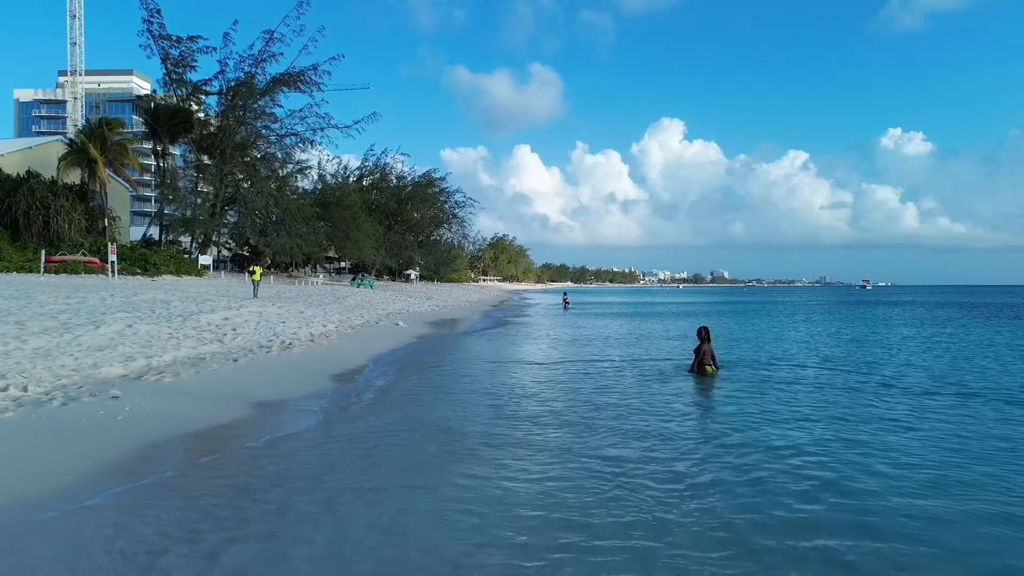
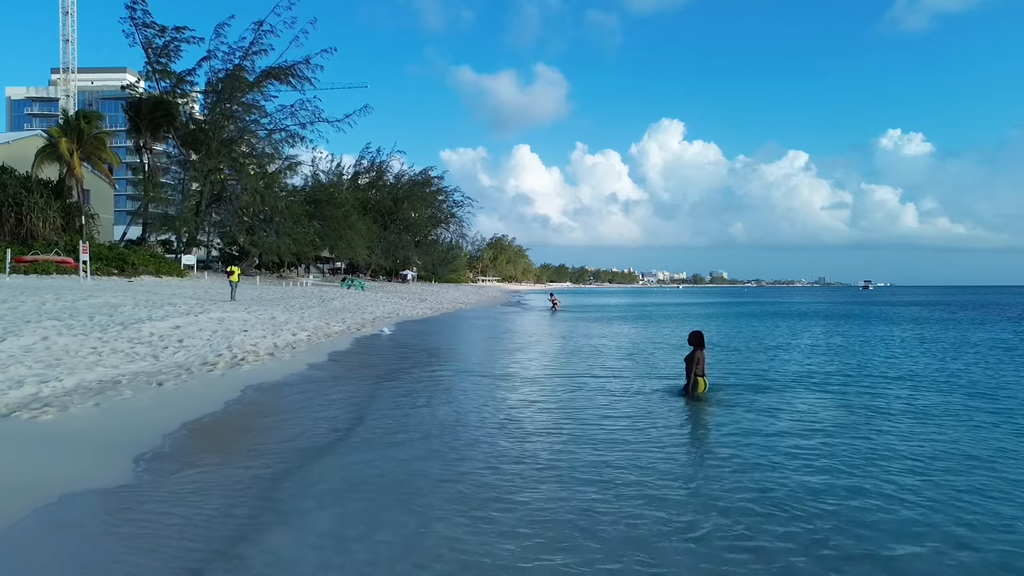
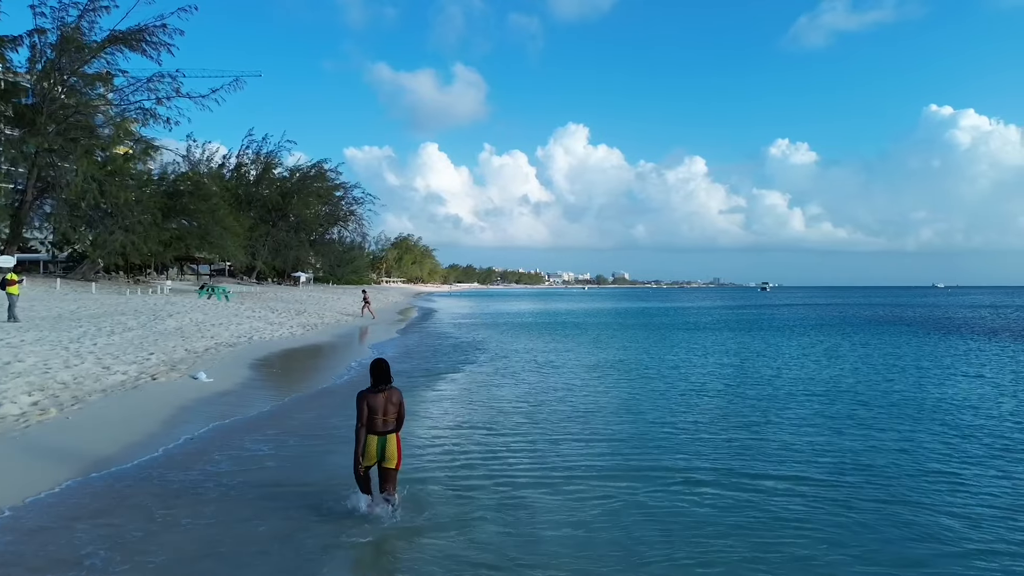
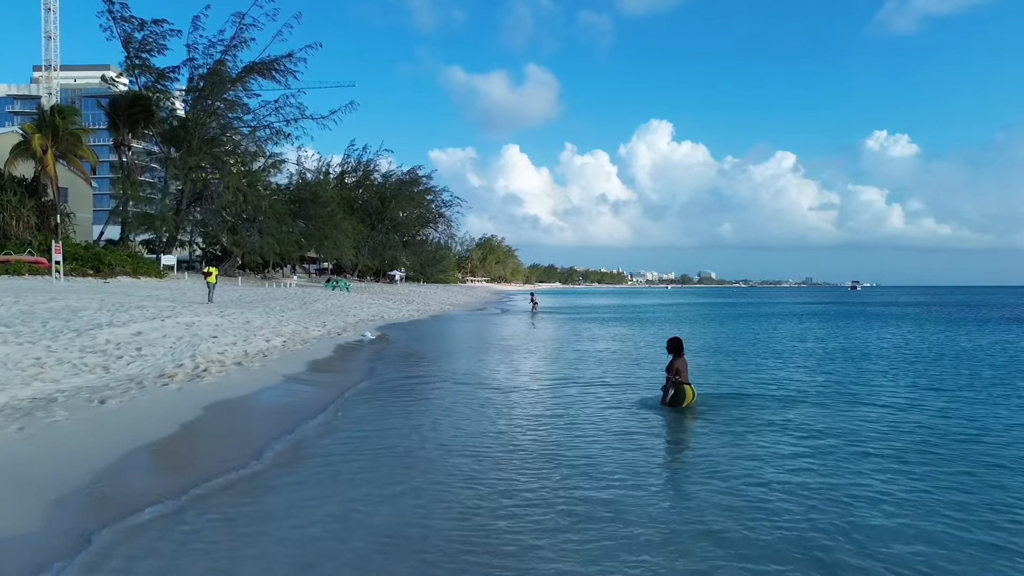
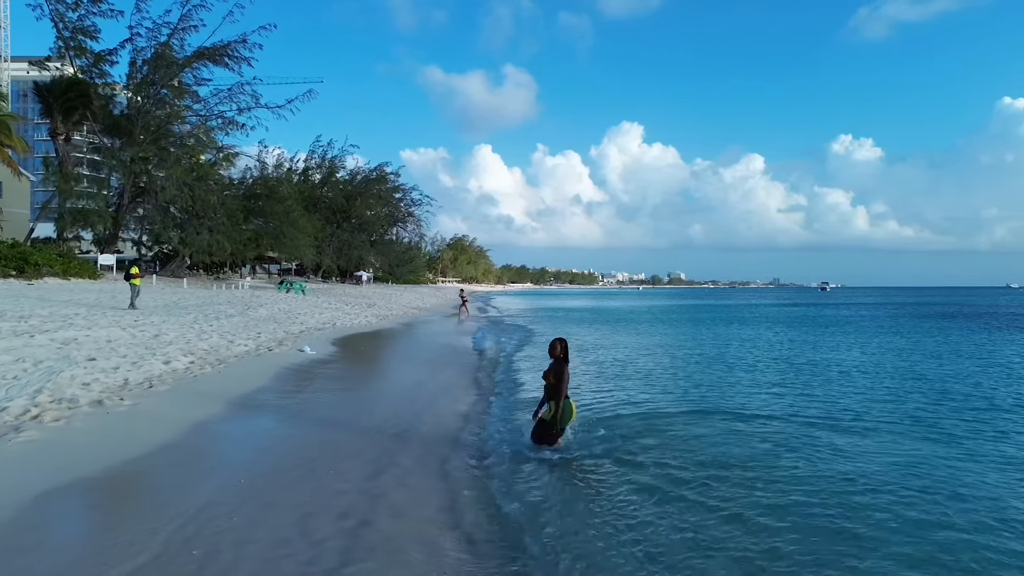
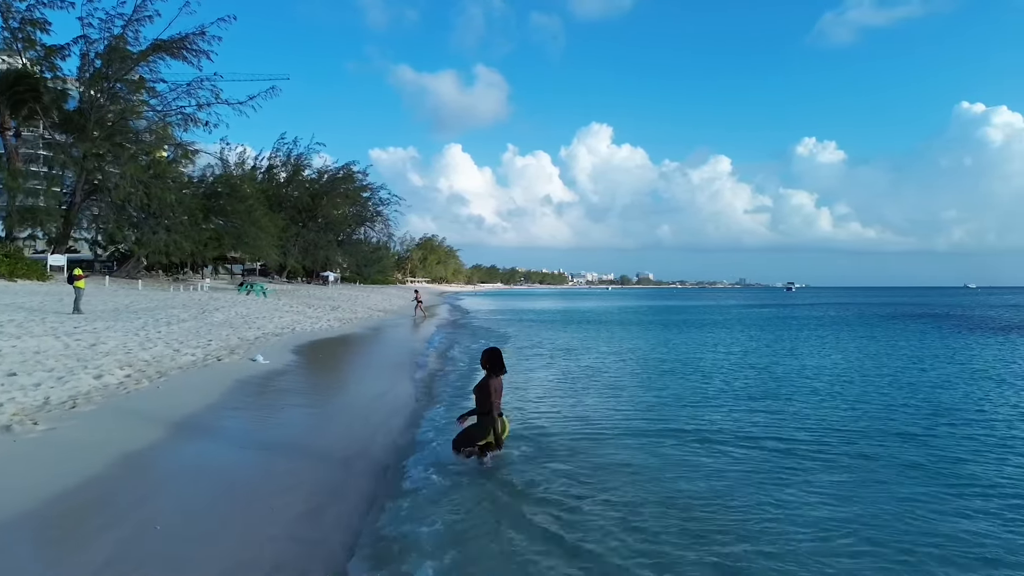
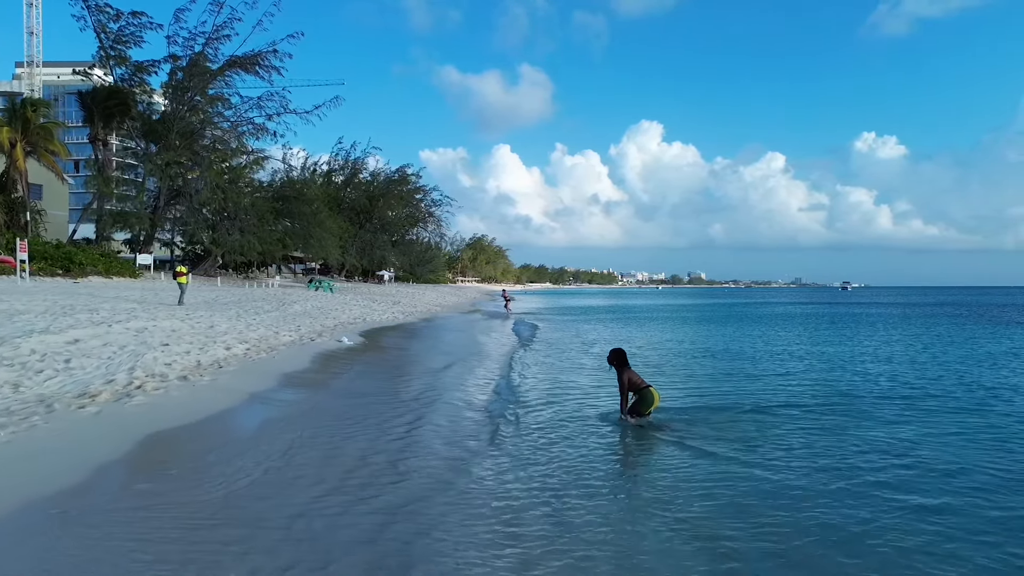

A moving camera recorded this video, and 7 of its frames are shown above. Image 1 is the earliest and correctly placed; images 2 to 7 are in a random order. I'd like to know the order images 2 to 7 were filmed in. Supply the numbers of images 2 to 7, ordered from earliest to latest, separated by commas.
2, 4, 7, 5, 6, 3
